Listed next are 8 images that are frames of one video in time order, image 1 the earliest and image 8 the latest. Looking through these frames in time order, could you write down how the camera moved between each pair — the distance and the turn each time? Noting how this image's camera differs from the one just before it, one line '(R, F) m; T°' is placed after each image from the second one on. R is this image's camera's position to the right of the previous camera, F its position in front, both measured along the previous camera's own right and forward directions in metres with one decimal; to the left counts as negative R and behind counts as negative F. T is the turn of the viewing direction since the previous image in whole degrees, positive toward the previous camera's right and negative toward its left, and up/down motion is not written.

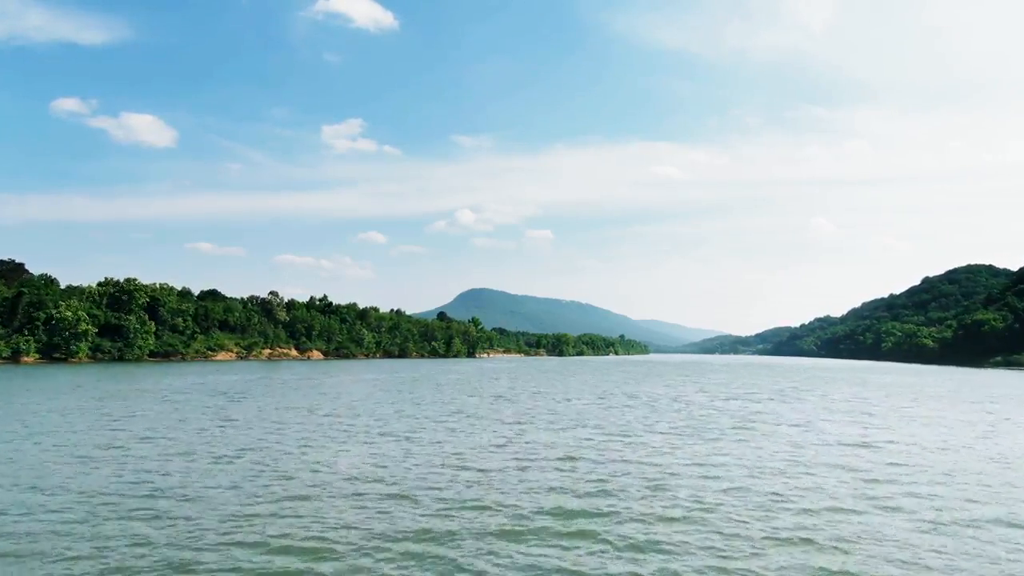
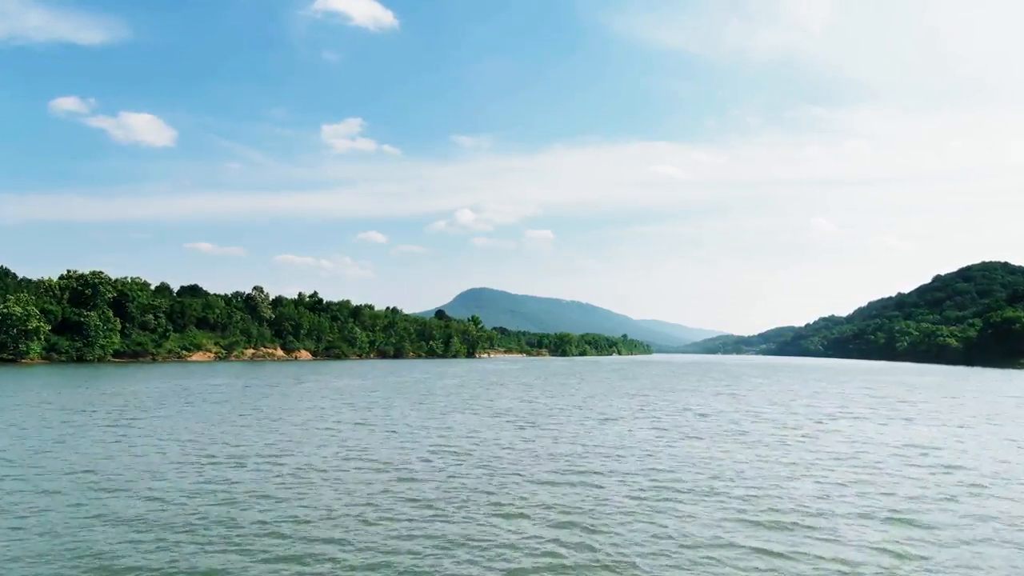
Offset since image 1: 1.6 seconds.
(-0.5, +9.0) m; 0°
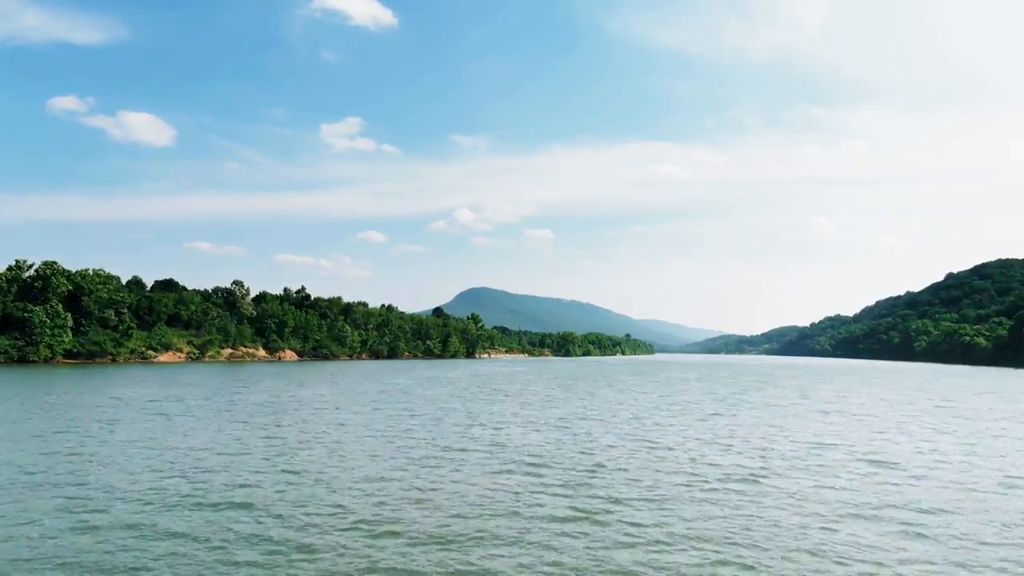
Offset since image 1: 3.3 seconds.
(-0.6, +10.0) m; 0°
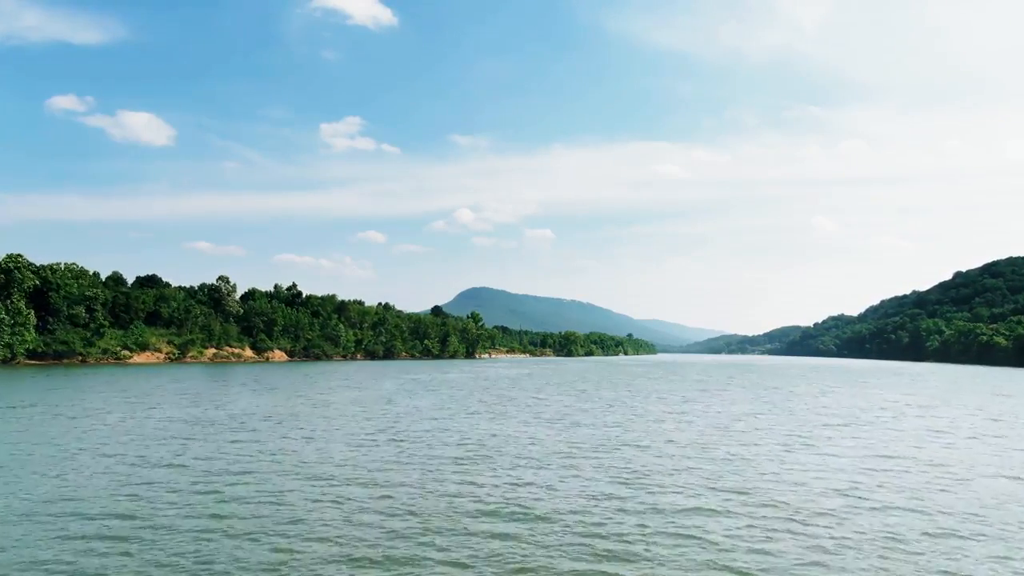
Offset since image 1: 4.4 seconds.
(-0.4, +6.2) m; 0°
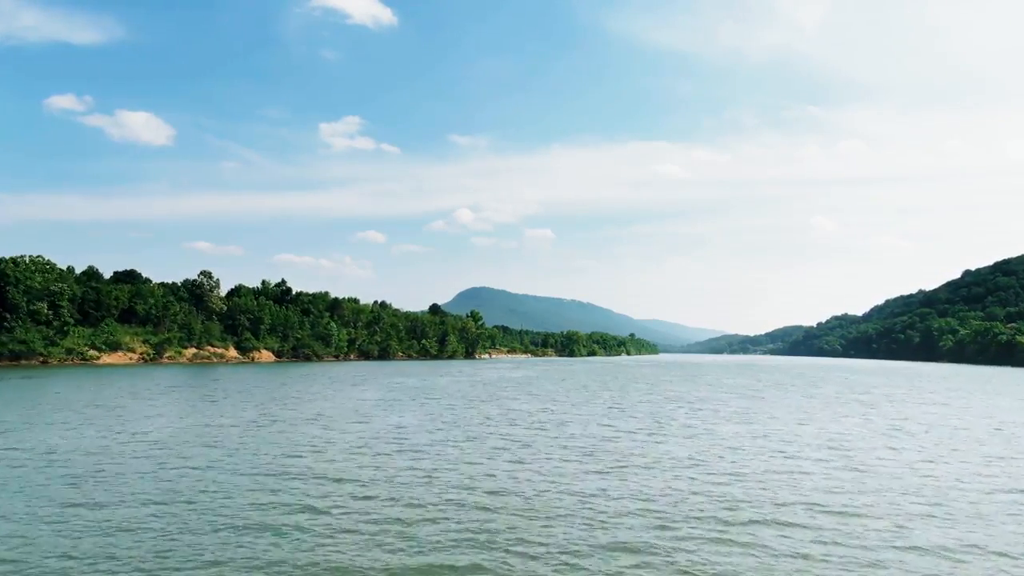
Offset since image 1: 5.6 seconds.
(-0.4, +6.7) m; 0°
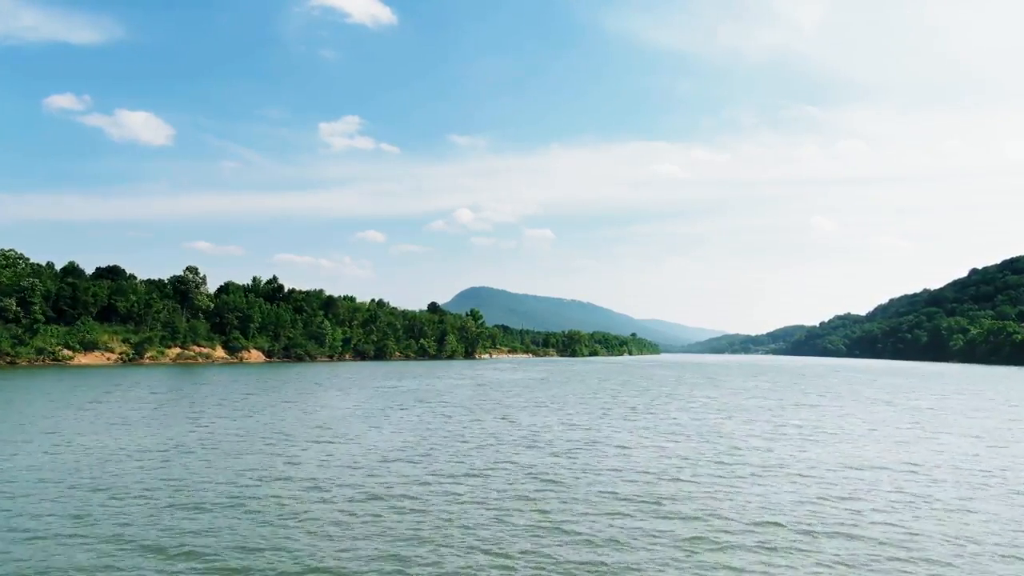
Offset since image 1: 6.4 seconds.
(-0.4, +4.8) m; 0°
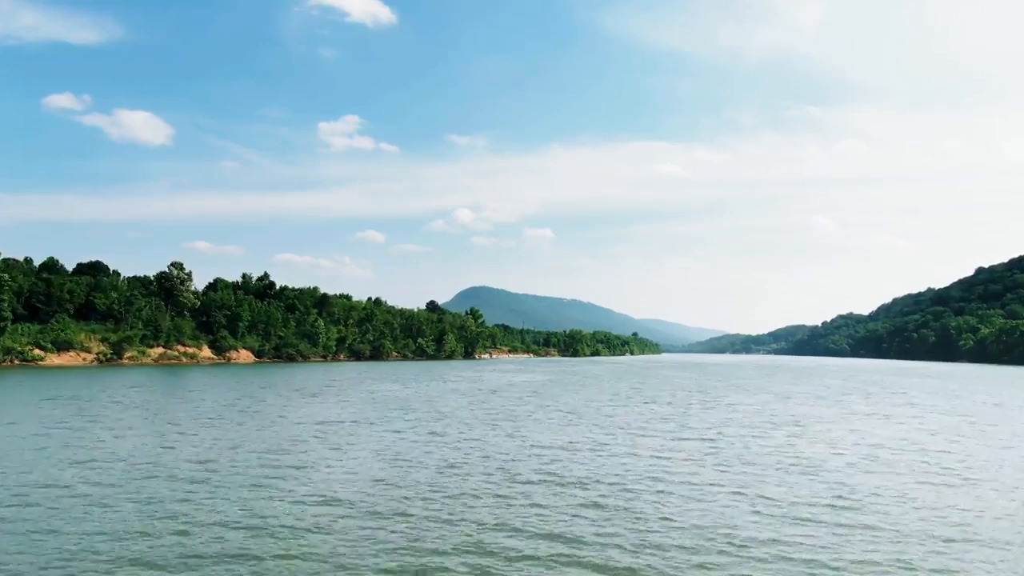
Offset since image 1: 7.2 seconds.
(-0.3, +4.5) m; 0°
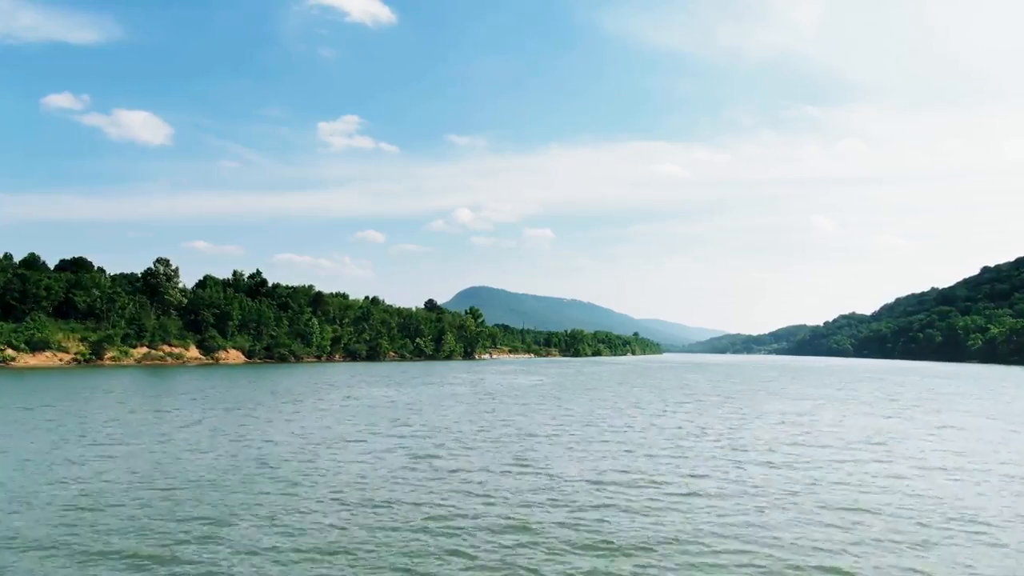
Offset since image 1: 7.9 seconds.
(-0.2, +3.8) m; 0°
